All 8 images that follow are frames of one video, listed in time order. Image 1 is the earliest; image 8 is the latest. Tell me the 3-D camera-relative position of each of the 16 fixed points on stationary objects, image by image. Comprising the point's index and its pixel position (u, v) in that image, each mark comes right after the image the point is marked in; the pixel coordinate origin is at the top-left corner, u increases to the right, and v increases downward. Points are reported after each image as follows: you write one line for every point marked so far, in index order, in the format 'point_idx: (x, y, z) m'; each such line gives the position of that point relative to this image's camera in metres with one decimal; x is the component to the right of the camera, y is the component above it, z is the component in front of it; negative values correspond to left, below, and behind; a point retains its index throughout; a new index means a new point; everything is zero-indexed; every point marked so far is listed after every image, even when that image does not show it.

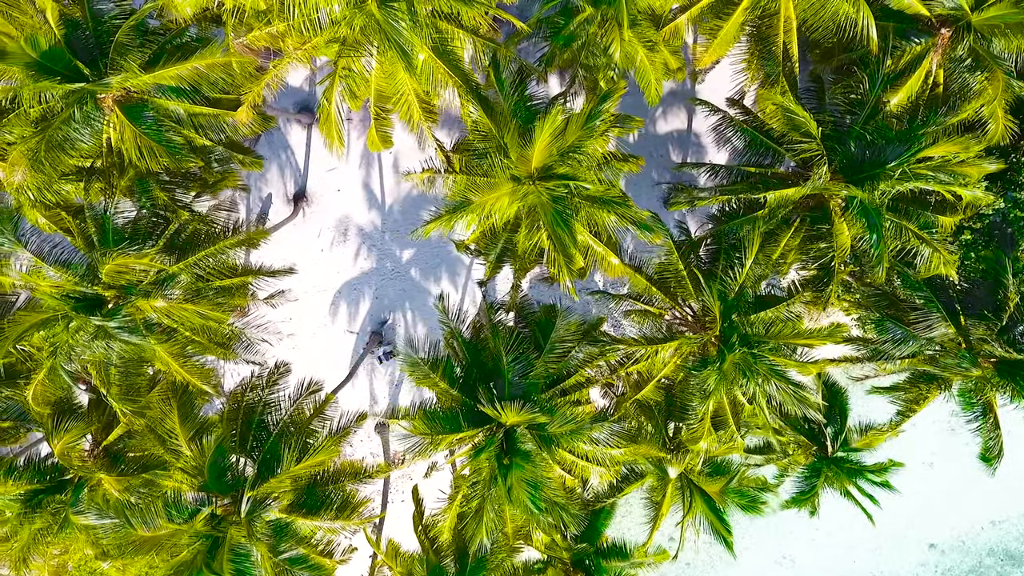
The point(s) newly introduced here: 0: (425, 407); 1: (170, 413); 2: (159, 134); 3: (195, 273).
0: (-1.6, -2.5, +8.2) m
1: (-7.2, -2.6, +8.1) m
2: (-7.0, +3.1, +7.5) m
3: (-6.6, +0.3, +7.8) m
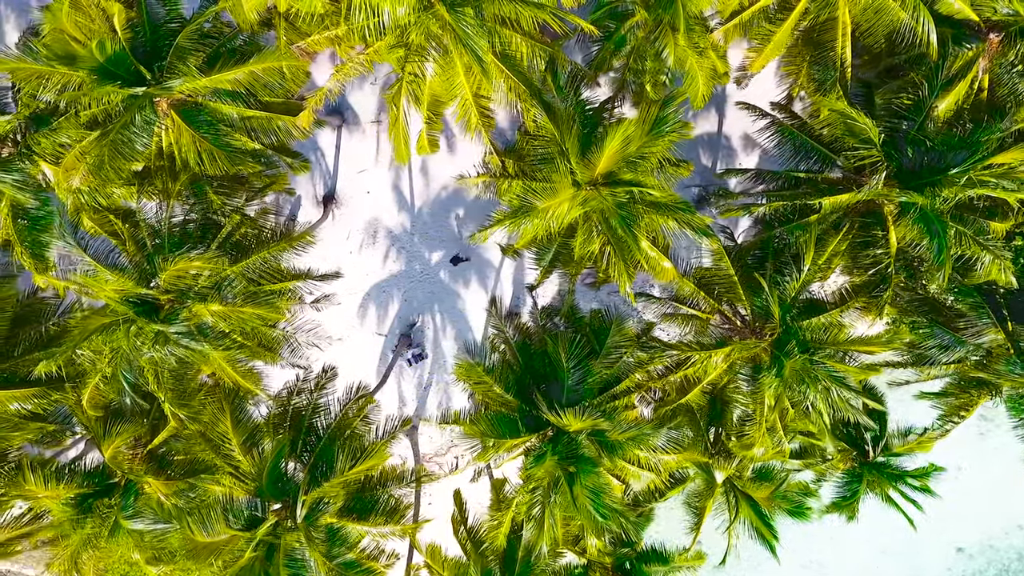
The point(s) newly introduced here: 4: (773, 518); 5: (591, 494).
0: (-0.5, -2.6, +8.2) m
1: (-6.1, -2.7, +8.1) m
2: (-5.8, +3.0, +7.5) m
3: (-5.4, +0.3, +7.8) m
4: (+6.4, -5.6, +9.3) m
5: (+1.6, -4.0, +7.3) m
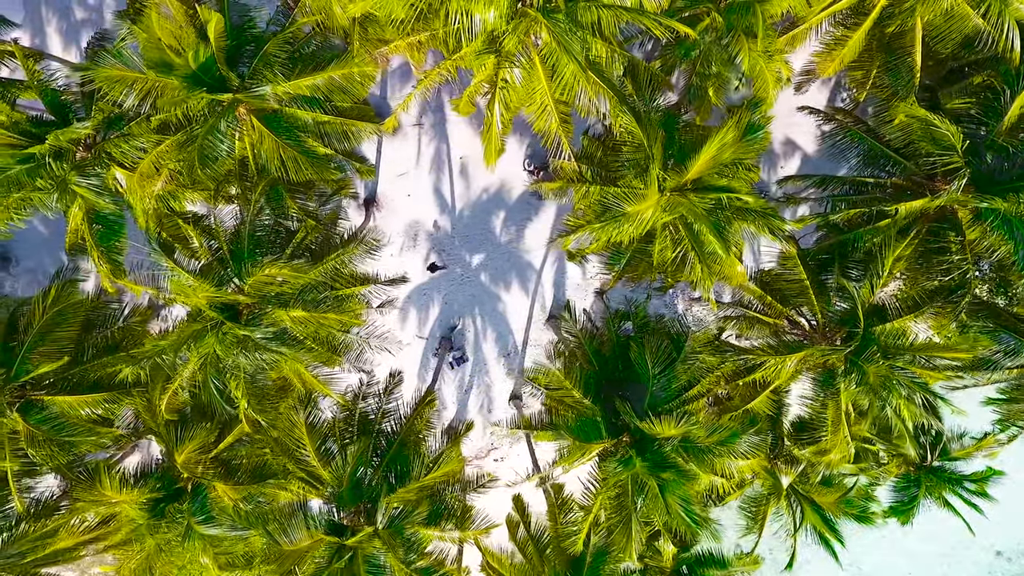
0: (+1.1, -2.7, +8.1) m
1: (-4.5, -2.8, +8.0) m
2: (-4.3, +2.9, +7.5) m
3: (-3.9, +0.1, +7.8) m
4: (+8.0, -5.7, +9.3) m
5: (+3.2, -4.1, +7.3) m
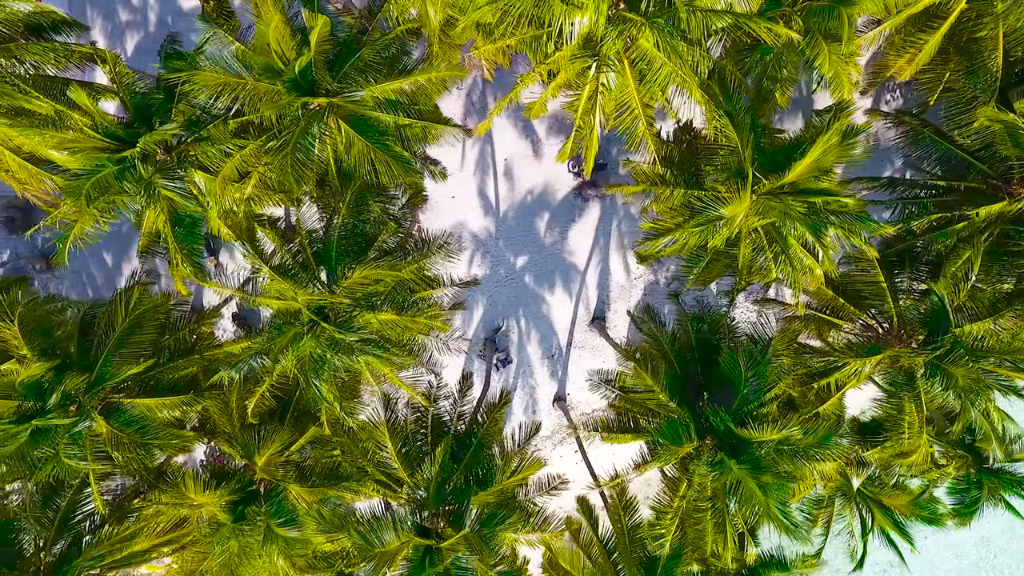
0: (+2.8, -2.7, +8.2) m
1: (-2.8, -2.9, +8.1) m
2: (-2.6, +2.9, +7.6) m
3: (-2.2, +0.1, +7.8) m
4: (+9.7, -5.8, +9.3) m
5: (+4.9, -4.1, +7.3) m
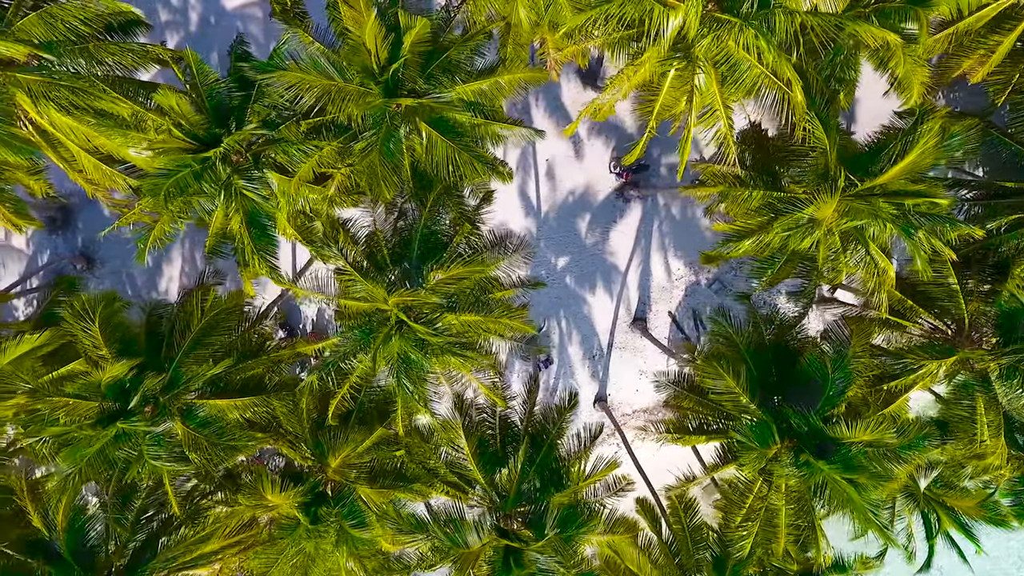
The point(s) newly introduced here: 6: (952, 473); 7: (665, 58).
0: (+4.4, -2.8, +8.2) m
1: (-1.2, -2.9, +8.1) m
2: (-1.0, +2.8, +7.5) m
3: (-0.6, +0.1, +7.8) m
4: (+11.2, -5.8, +9.3) m
5: (+6.5, -4.2, +7.3) m
6: (+10.4, -4.4, +9.0) m
7: (+2.8, +4.2, +7.0) m
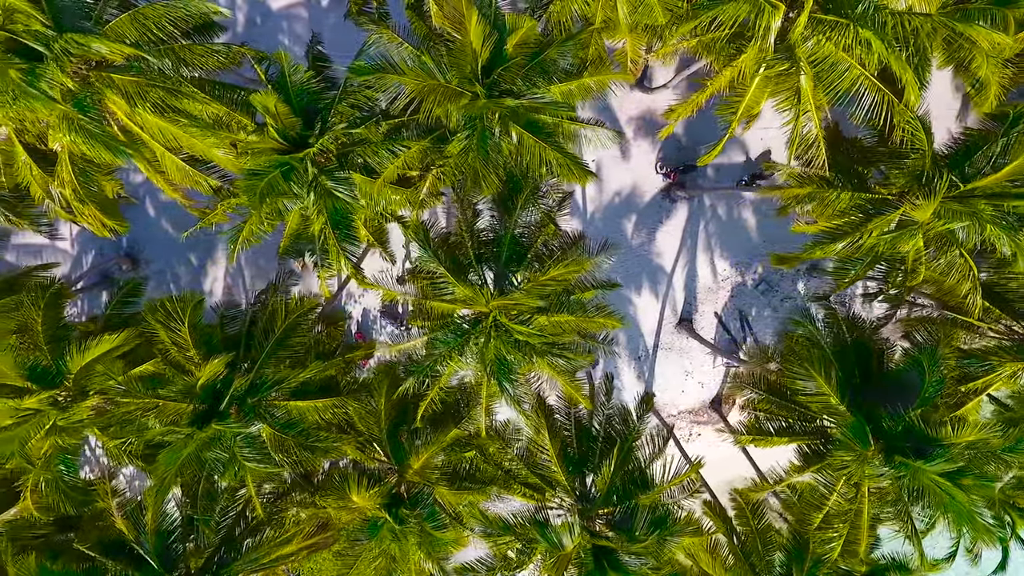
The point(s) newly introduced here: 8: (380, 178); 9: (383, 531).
0: (+6.1, -2.8, +8.1) m
1: (+0.5, -2.9, +8.0) m
2: (+0.8, +2.8, +7.5) m
3: (+1.2, 0.0, +7.8) m
4: (+13.0, -5.9, +9.3) m
5: (+8.2, -4.2, +7.3) m
6: (+12.2, -4.4, +9.0) m
7: (+4.6, +4.2, +7.0) m
8: (-2.7, +2.2, +7.7) m
9: (-2.7, -5.1, +8.1) m
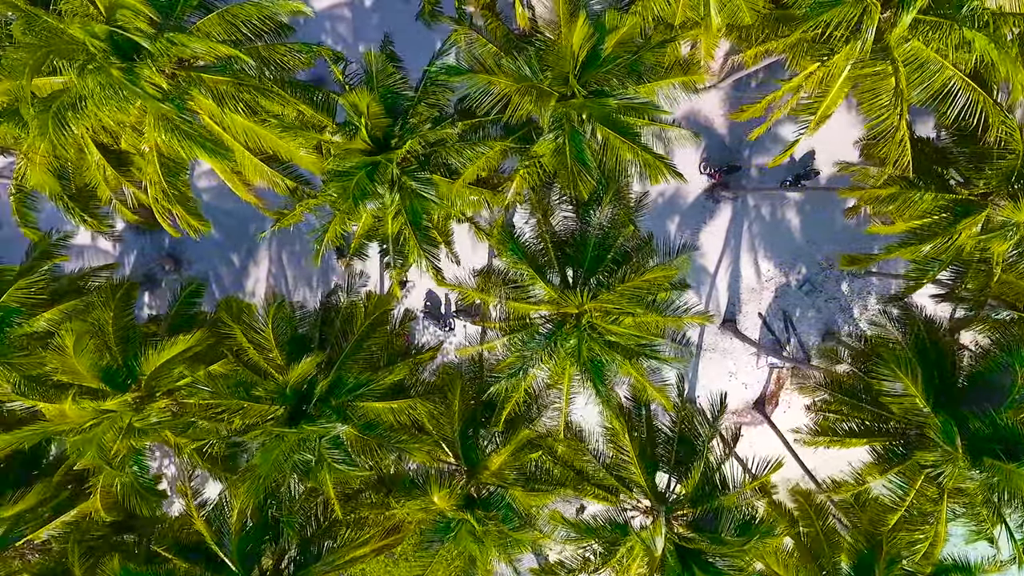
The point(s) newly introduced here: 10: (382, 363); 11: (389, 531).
0: (+7.8, -2.8, +8.1) m
1: (+2.2, -3.0, +8.0) m
2: (+2.5, +2.8, +7.5) m
3: (+2.9, 0.0, +7.7) m
4: (+14.7, -5.9, +9.3) m
5: (+9.9, -4.2, +7.3) m
6: (+13.8, -4.4, +9.0) m
7: (+6.3, +4.2, +7.0) m
8: (-1.0, +2.2, +7.7) m
9: (-1.1, -5.2, +8.1) m
10: (-2.8, -1.6, +8.2) m
11: (-2.6, -5.3, +8.3) m
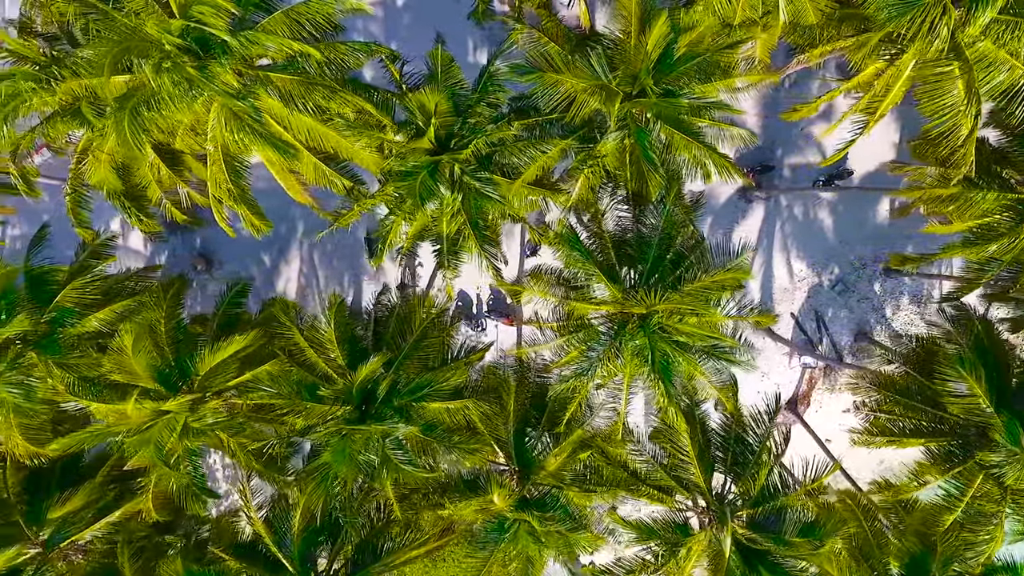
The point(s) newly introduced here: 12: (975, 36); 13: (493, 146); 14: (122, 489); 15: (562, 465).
0: (+9.0, -2.8, +8.1) m
1: (+3.4, -3.0, +8.0) m
2: (+3.7, +2.8, +7.5) m
3: (+4.1, 0.0, +7.7) m
4: (+15.9, -5.9, +9.3) m
5: (+11.1, -4.2, +7.3) m
6: (+15.1, -4.4, +9.0) m
7: (+7.5, +4.2, +7.0) m
8: (+0.2, +2.2, +7.6) m
9: (+0.2, -5.2, +8.0) m
10: (-1.6, -1.6, +8.2) m
11: (-1.4, -5.3, +8.3) m
12: (+8.0, +4.5, +6.7) m
13: (-0.4, +2.8, +7.7) m
14: (-9.1, -4.7, +8.9) m
15: (+1.1, -3.8, +8.2) m
